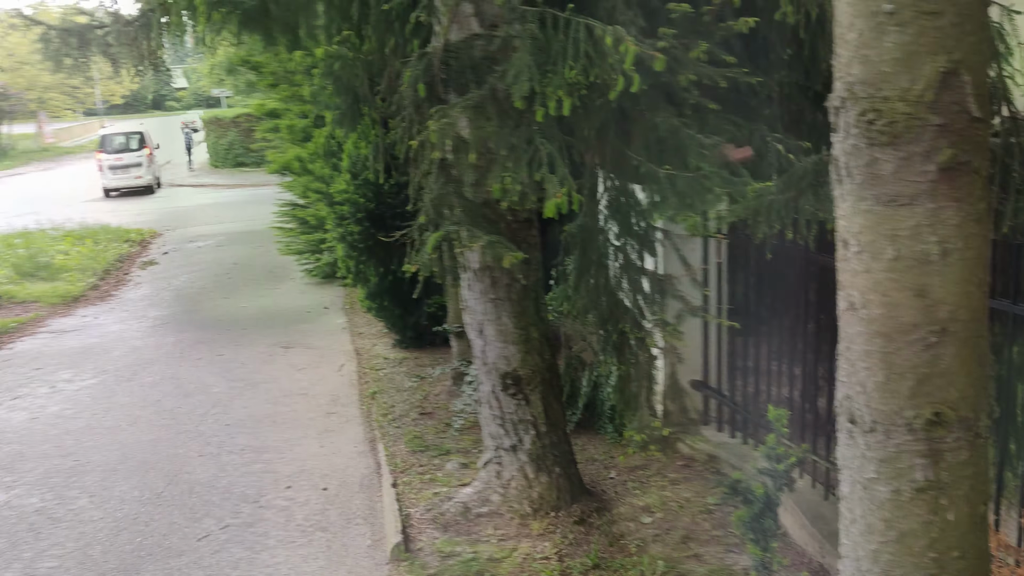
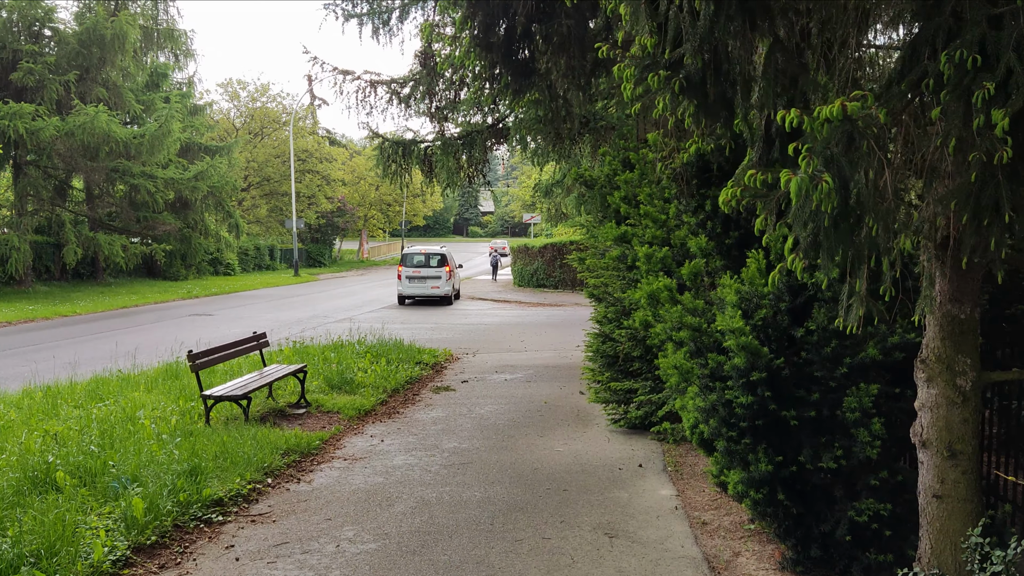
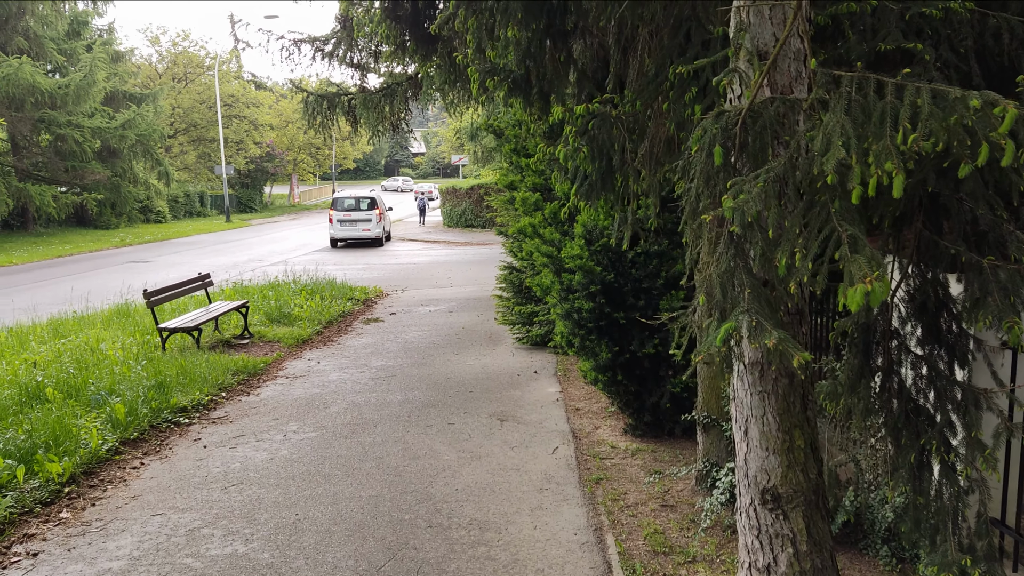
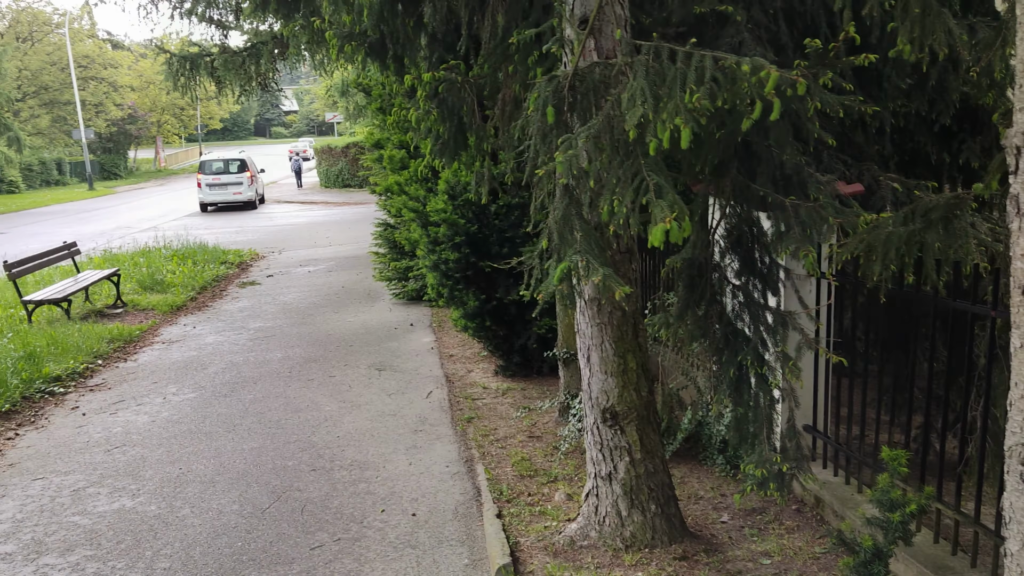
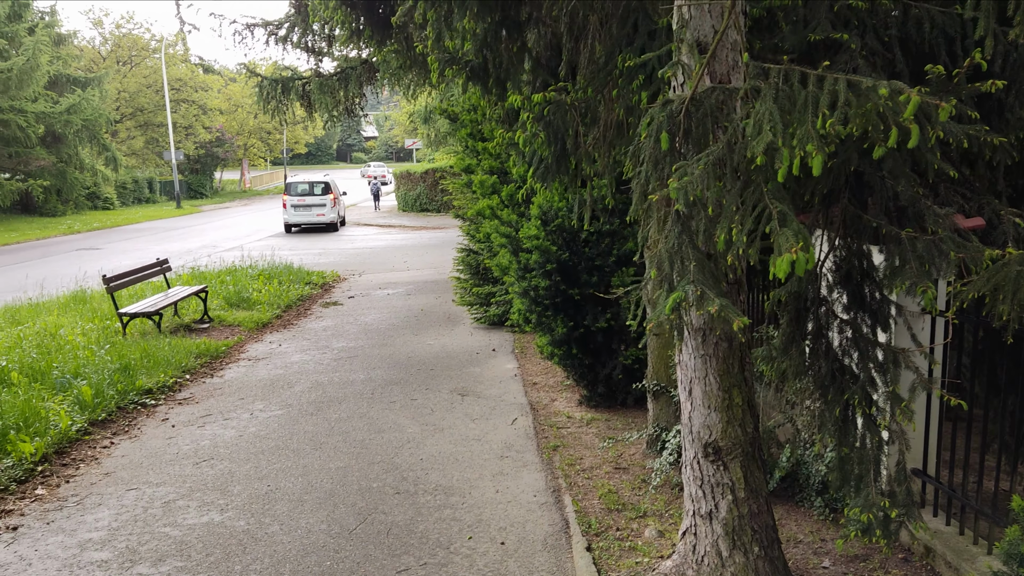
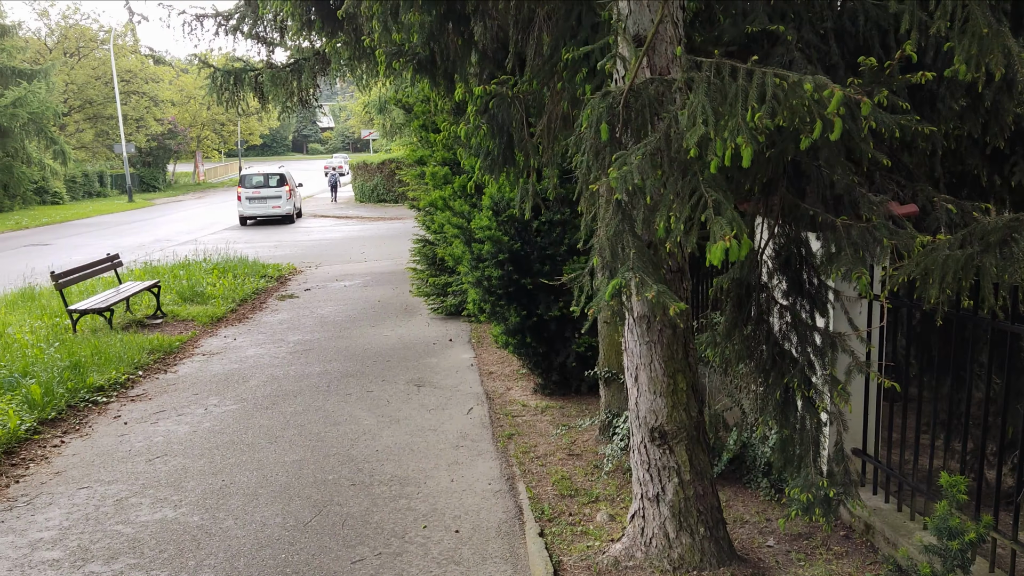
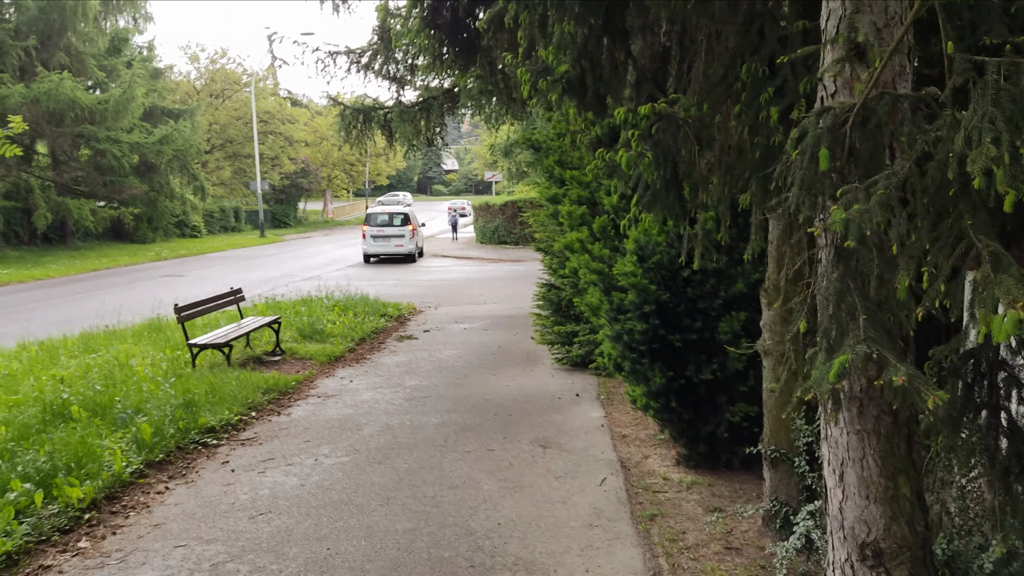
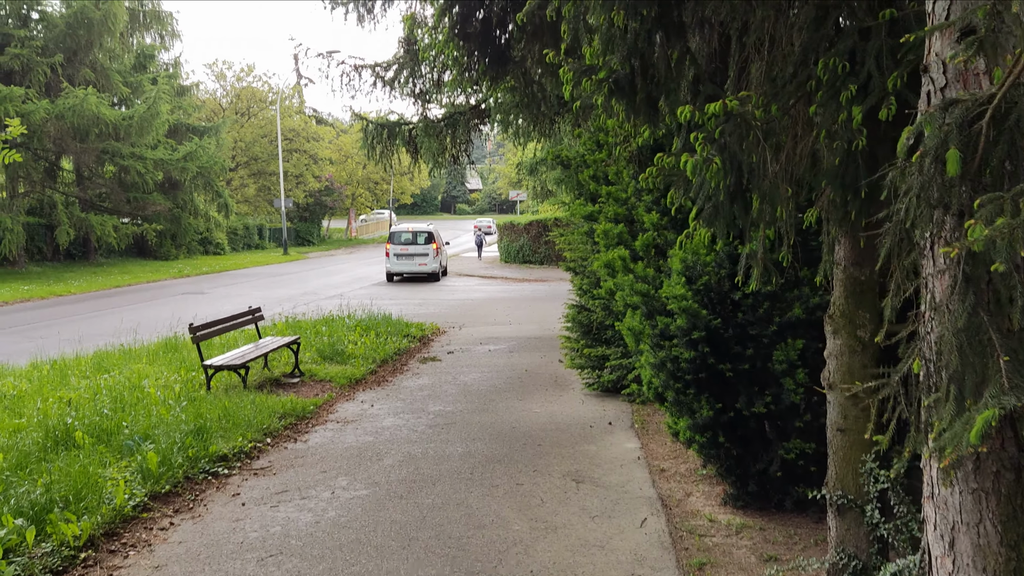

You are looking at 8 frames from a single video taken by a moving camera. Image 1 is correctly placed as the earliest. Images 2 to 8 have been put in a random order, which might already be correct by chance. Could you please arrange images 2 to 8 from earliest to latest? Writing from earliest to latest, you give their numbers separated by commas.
4, 6, 5, 3, 7, 8, 2
